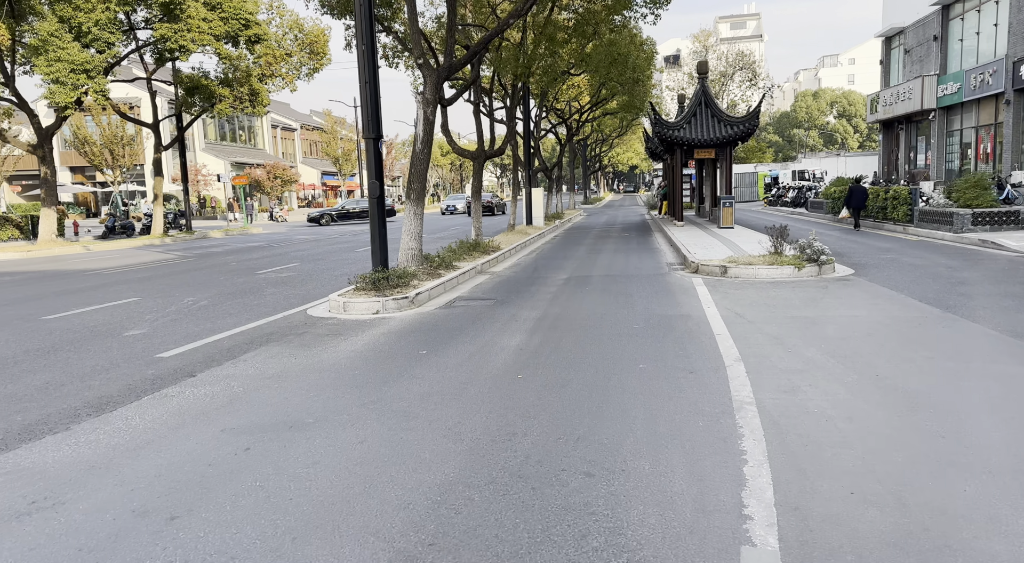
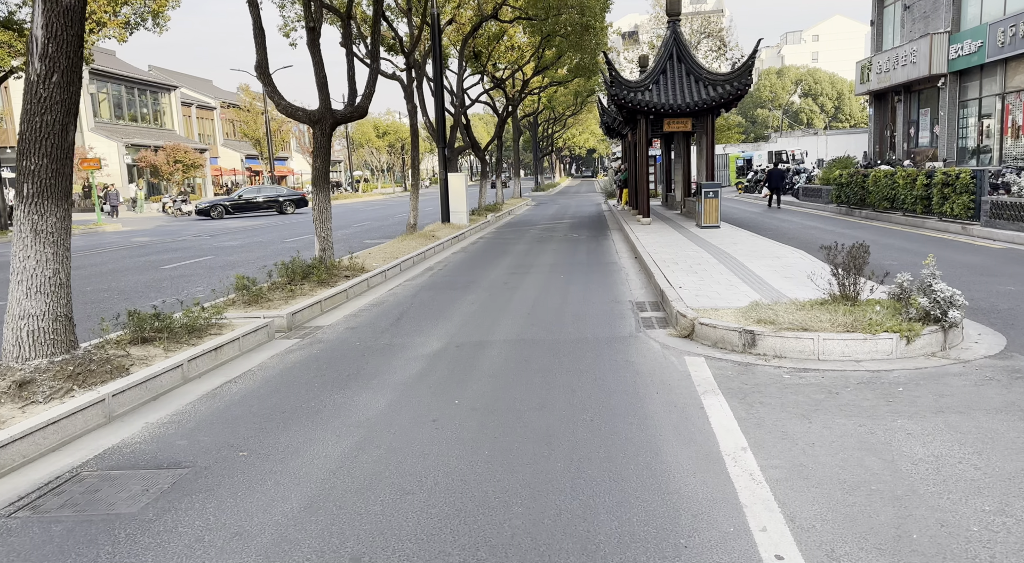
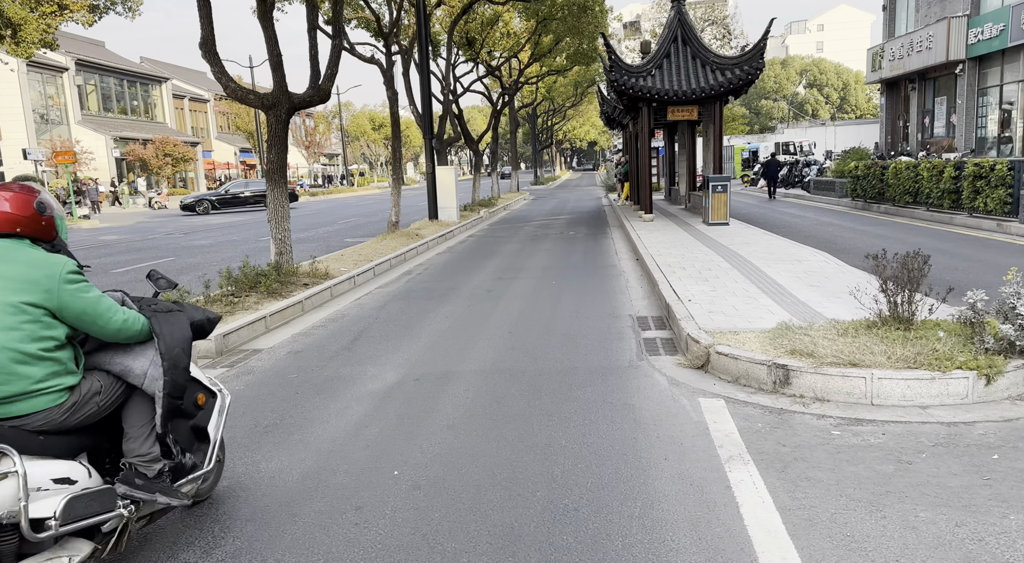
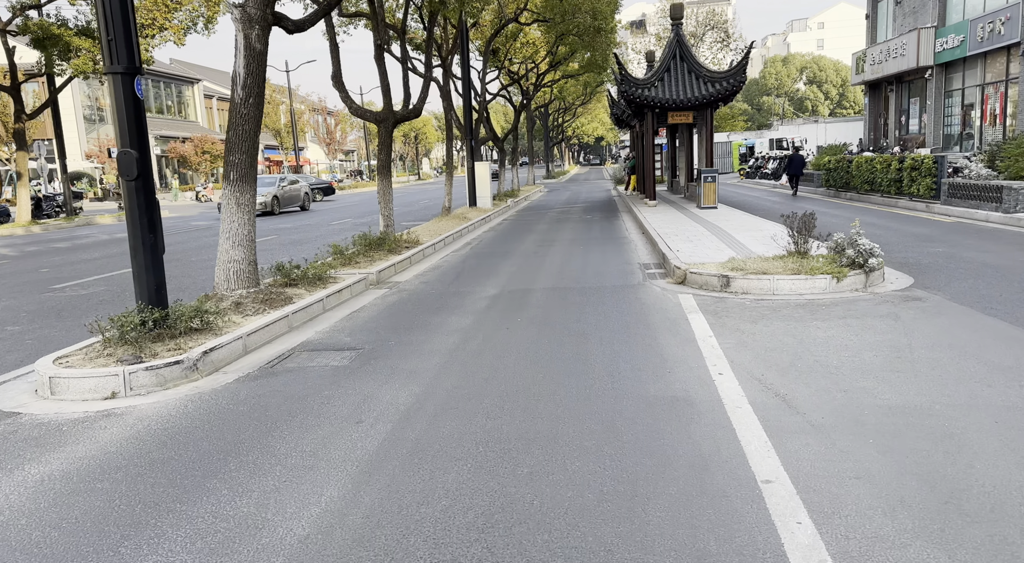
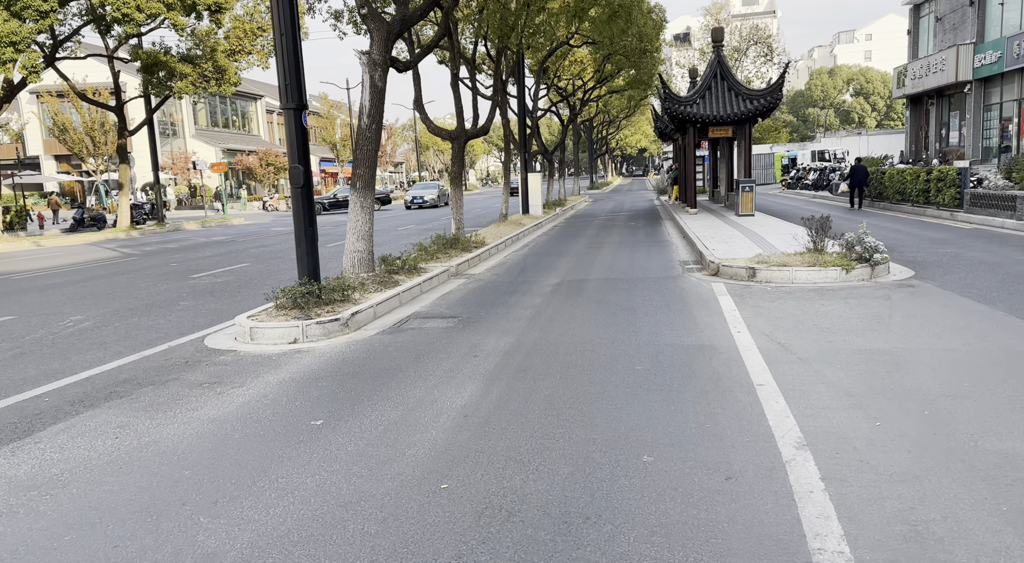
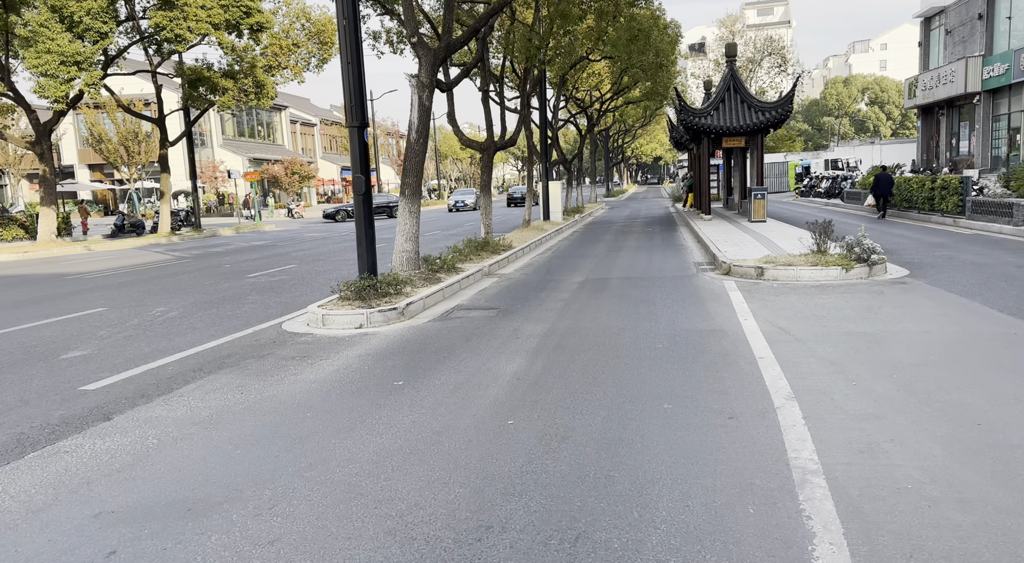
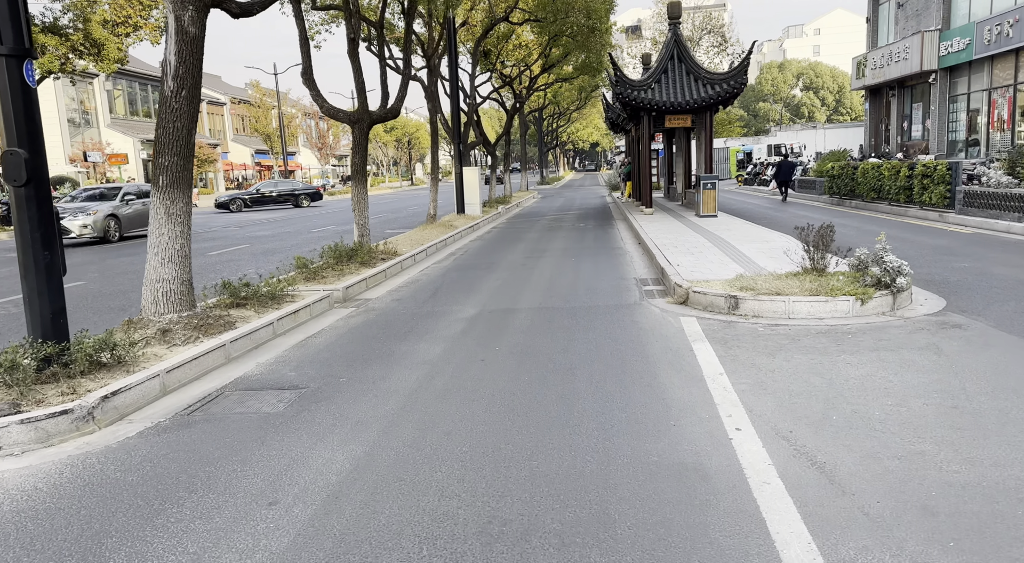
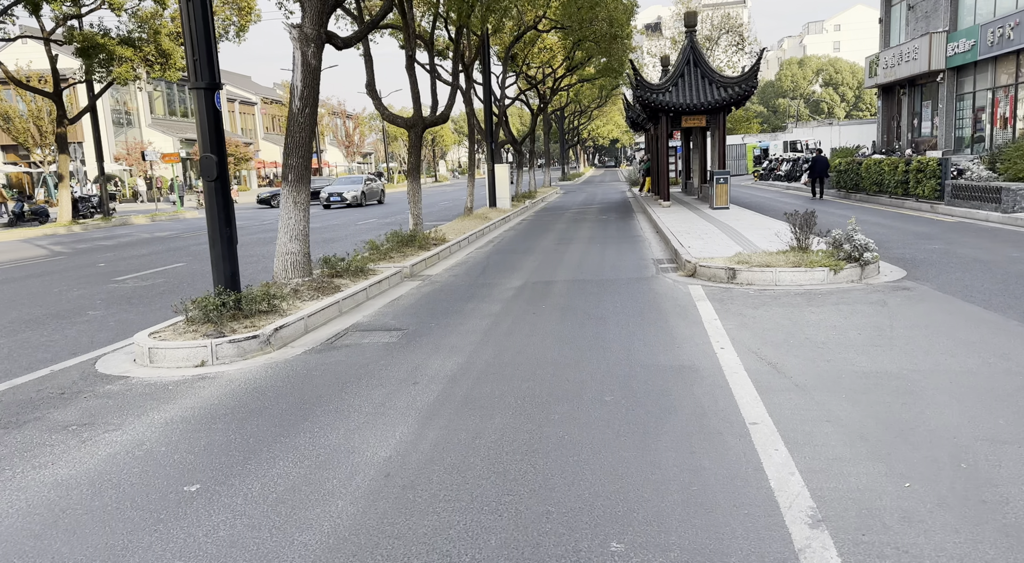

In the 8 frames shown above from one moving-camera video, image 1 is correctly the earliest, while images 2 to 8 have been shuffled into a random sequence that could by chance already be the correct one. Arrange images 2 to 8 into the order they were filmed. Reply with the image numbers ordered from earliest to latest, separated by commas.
6, 5, 8, 4, 7, 2, 3
